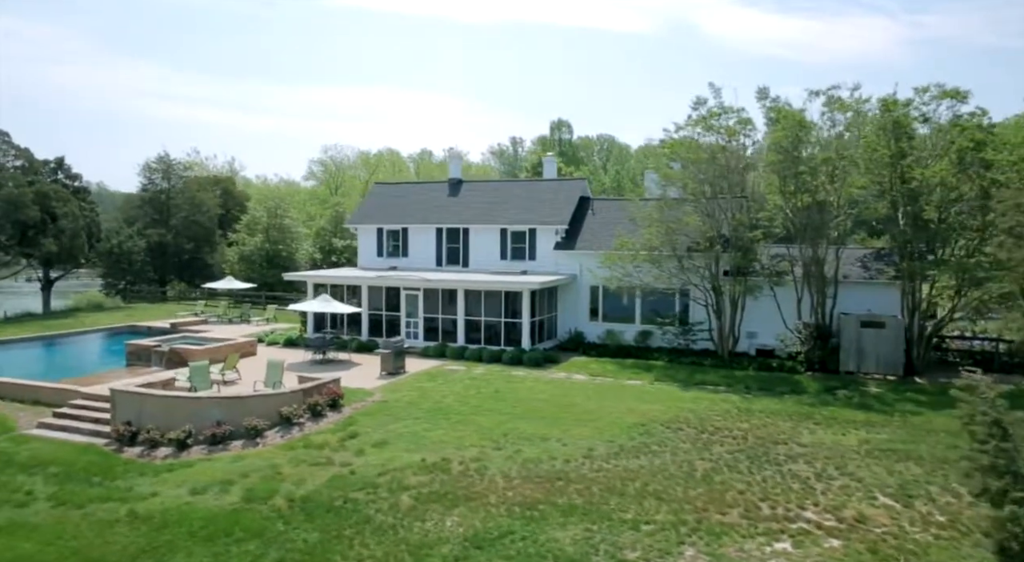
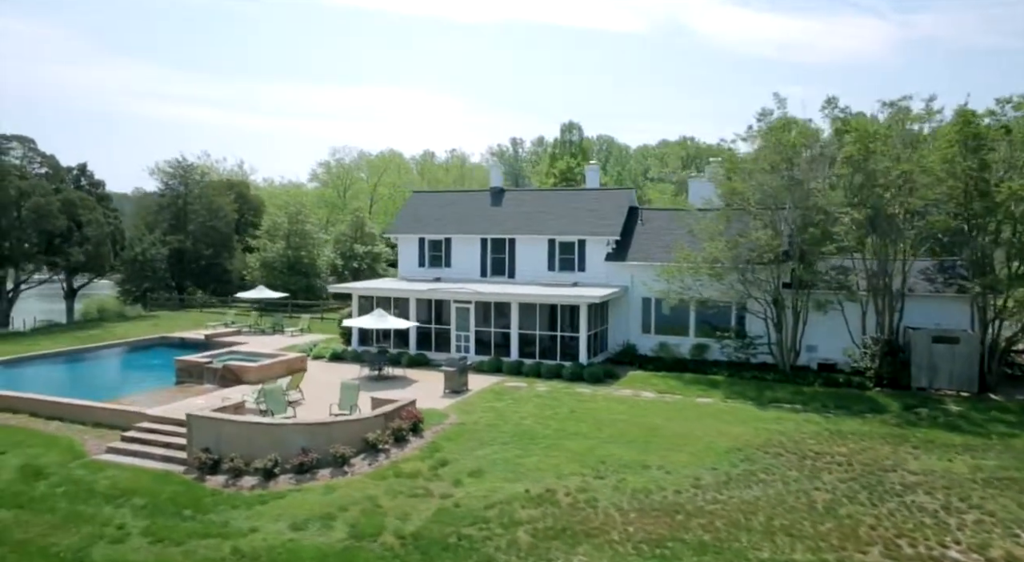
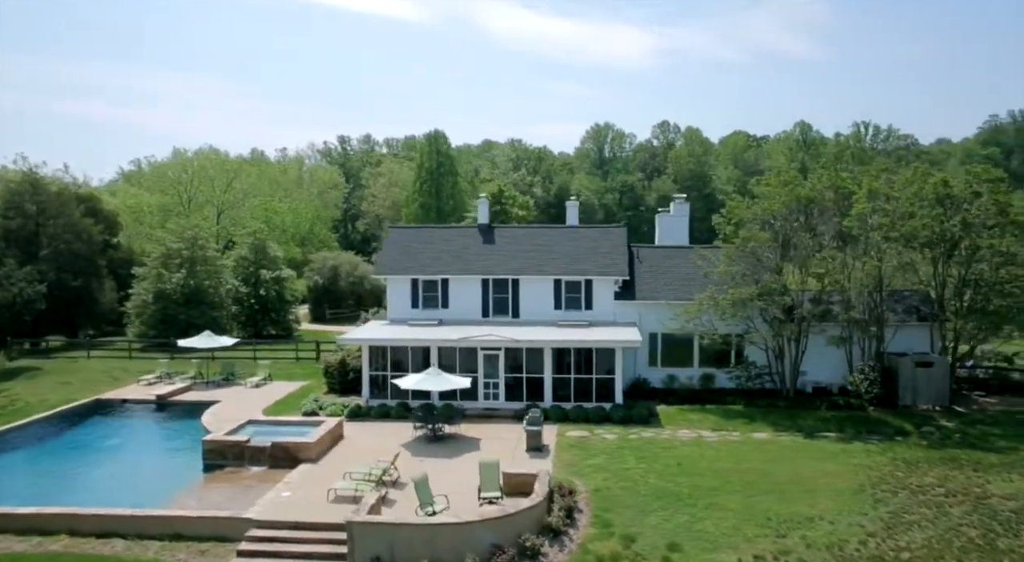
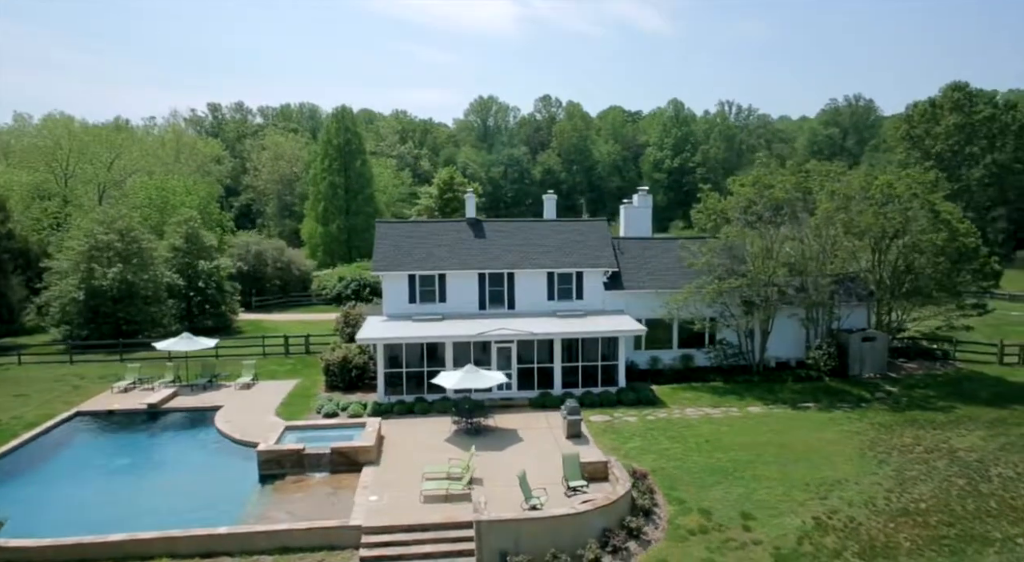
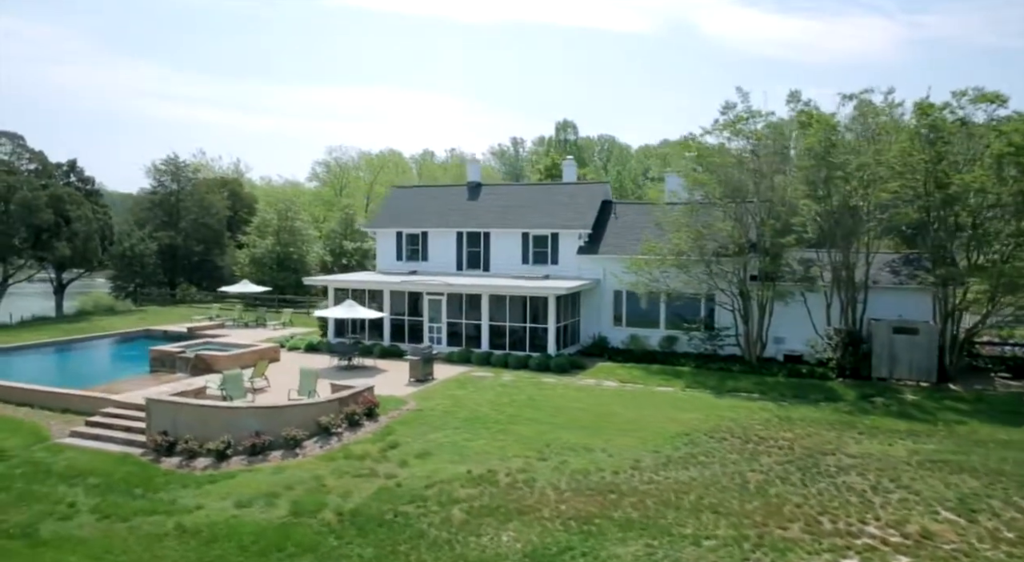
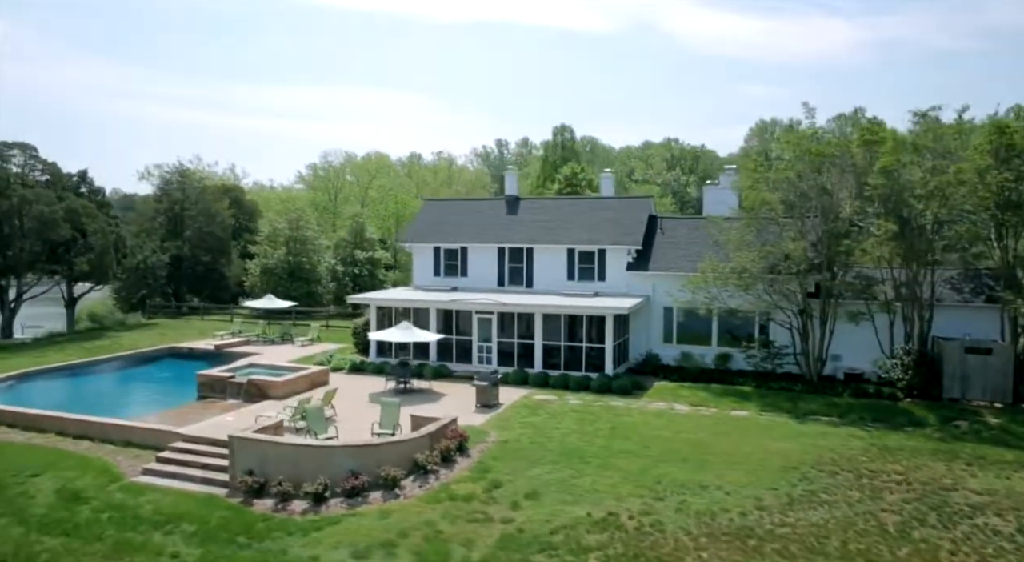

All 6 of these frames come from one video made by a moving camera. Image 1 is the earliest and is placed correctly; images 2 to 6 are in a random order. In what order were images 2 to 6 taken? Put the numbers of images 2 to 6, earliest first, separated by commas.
5, 2, 6, 3, 4
